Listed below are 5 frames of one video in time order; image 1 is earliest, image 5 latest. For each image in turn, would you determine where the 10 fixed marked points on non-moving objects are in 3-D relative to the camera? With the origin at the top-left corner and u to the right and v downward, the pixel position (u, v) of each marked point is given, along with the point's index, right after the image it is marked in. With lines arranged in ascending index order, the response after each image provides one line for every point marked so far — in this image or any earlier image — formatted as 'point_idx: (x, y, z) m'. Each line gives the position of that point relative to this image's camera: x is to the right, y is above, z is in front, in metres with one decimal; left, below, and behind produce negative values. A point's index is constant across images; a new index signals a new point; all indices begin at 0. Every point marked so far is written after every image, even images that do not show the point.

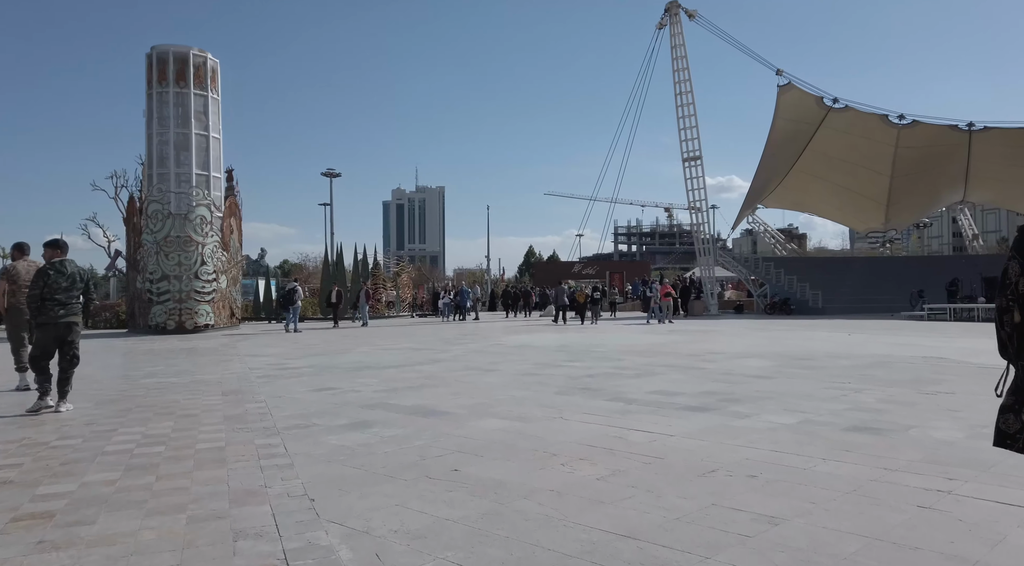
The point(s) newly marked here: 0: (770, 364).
0: (+4.1, -1.3, +11.8) m
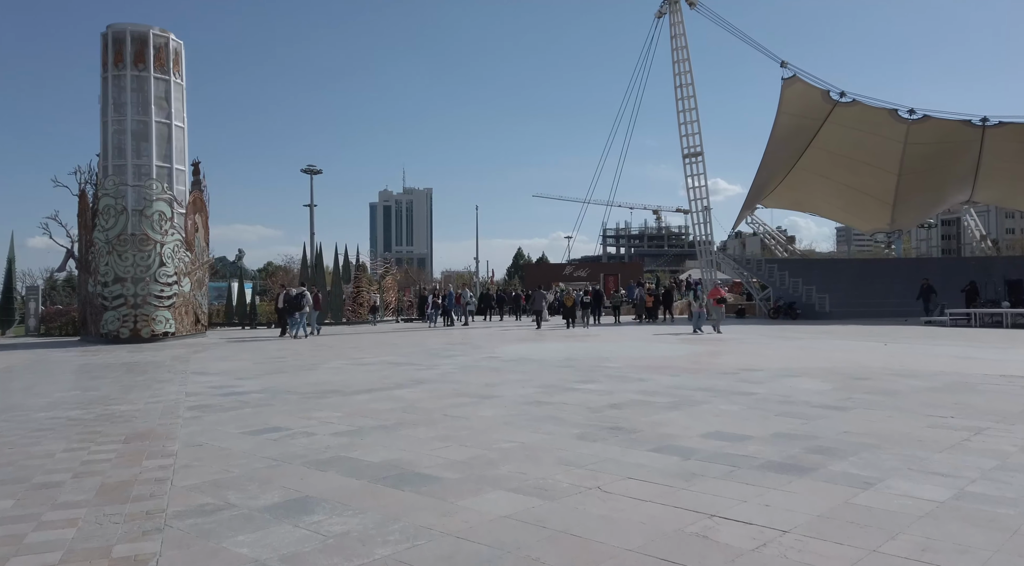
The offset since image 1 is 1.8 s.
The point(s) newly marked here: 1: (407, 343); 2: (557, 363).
0: (+4.1, -1.4, +9.7) m
1: (-2.8, -1.6, +19.7) m
2: (+0.8, -1.4, +13.0) m
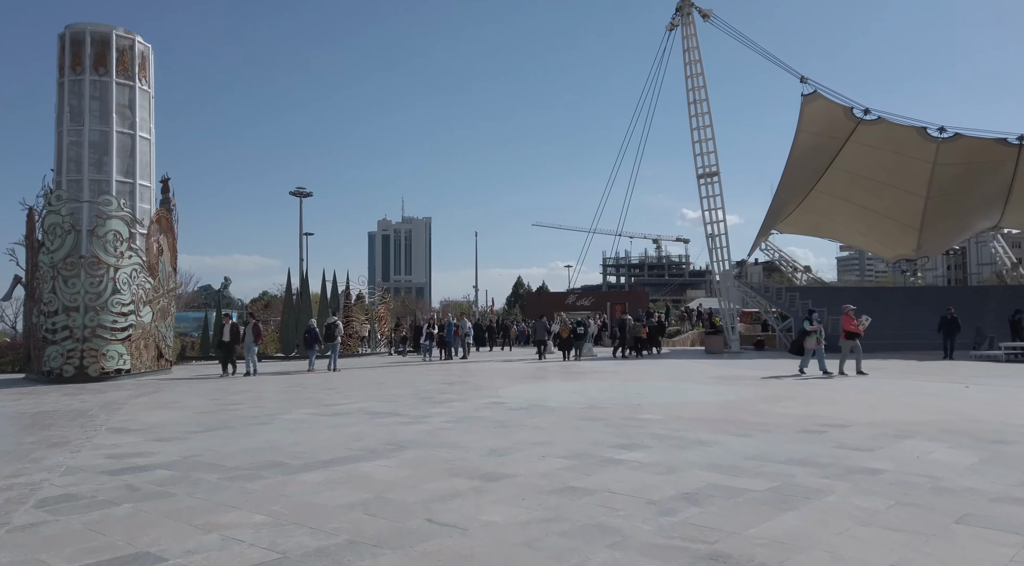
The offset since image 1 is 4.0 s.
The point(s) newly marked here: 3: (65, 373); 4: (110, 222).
0: (+4.3, -1.6, +6.9) m
1: (-2.6, -2.3, +16.9) m
2: (+0.9, -1.8, +10.2) m
3: (-11.3, -2.3, +18.9) m
4: (-10.6, +1.6, +19.7) m
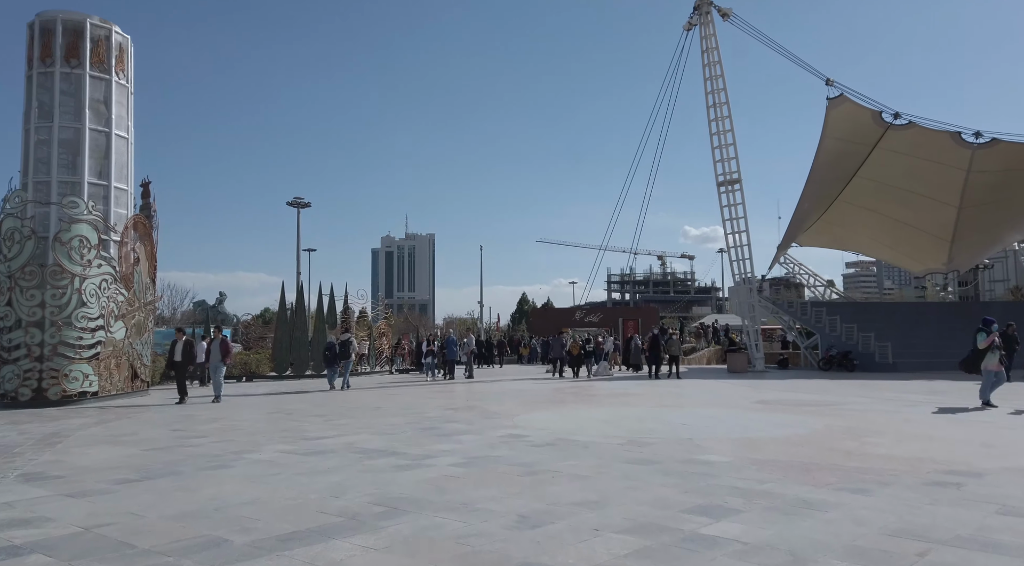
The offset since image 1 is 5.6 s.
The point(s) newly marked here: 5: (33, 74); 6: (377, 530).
0: (+4.5, -1.6, +4.7) m
1: (-2.3, -2.5, +14.8) m
2: (+1.2, -1.9, +8.1) m
3: (-11.0, -2.5, +16.8) m
4: (-10.3, +1.3, +17.7) m
5: (-12.2, +5.3, +18.9) m
6: (-0.9, -1.6, +5.0) m
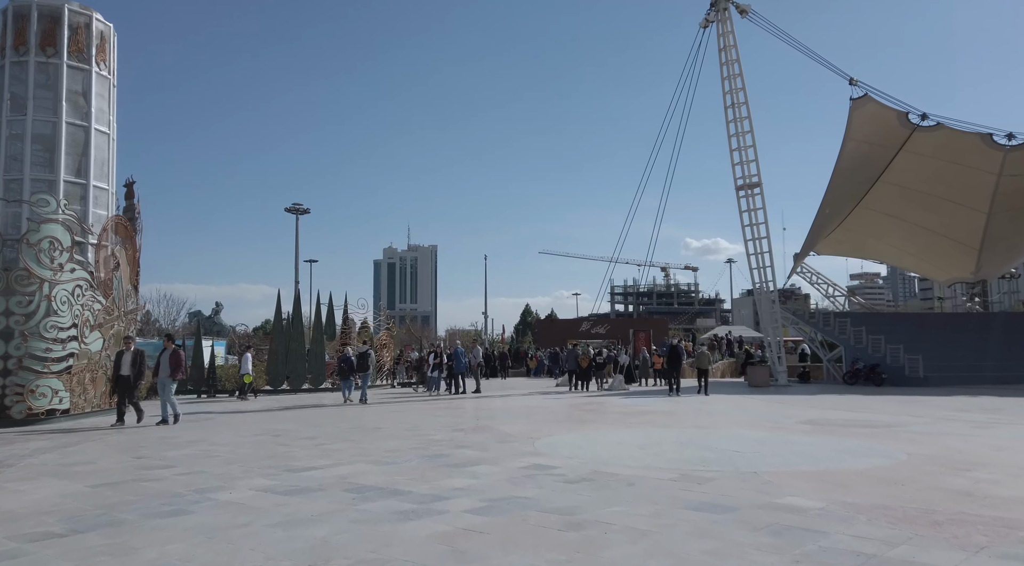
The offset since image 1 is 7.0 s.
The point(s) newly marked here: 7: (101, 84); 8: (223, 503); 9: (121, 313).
0: (+4.8, -1.5, +3.1) m
1: (-2.0, -2.6, +13.1) m
2: (+1.5, -1.9, +6.5) m
3: (-10.7, -2.7, +15.2) m
4: (-10.0, +1.2, +16.1) m
5: (-11.9, +5.2, +17.4) m
6: (-0.6, -1.6, +3.4) m
7: (-10.3, +5.0, +18.5) m
8: (-2.5, -1.9, +6.5) m
9: (-9.5, -0.7, +18.2) m
